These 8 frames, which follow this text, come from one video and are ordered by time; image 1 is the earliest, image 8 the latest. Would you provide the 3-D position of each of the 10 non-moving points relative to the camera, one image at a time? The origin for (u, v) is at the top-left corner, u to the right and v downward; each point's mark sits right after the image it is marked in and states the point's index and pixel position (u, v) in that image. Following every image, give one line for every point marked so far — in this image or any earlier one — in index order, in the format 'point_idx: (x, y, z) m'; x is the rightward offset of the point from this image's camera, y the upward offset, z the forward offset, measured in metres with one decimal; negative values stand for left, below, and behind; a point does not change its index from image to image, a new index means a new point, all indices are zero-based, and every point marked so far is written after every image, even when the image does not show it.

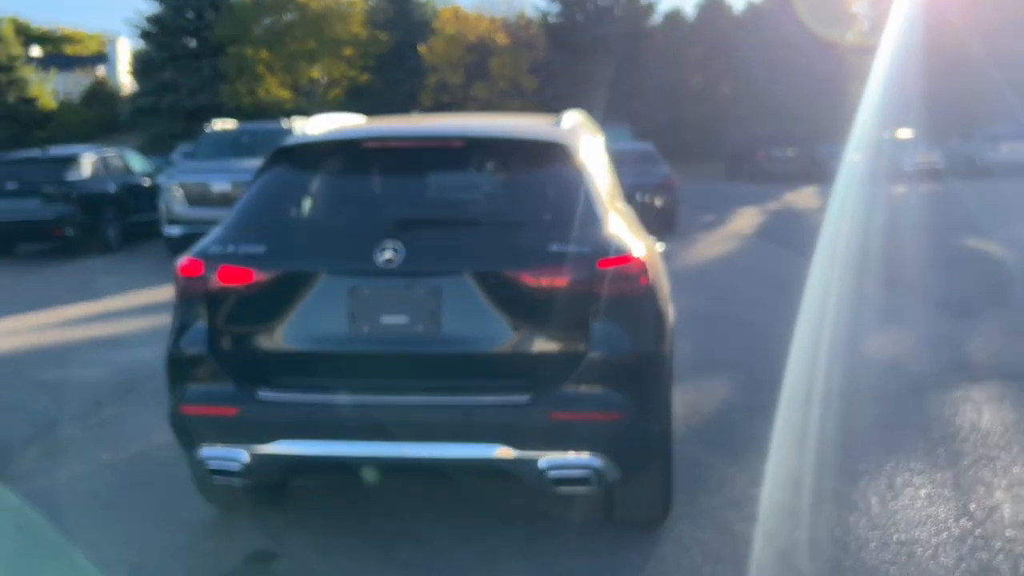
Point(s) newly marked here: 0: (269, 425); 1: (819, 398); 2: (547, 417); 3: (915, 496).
0: (-0.9, -0.5, +3.2) m
1: (+2.1, -0.8, +6.1) m
2: (+0.1, -0.5, +3.2) m
3: (+1.9, -1.0, +4.3) m
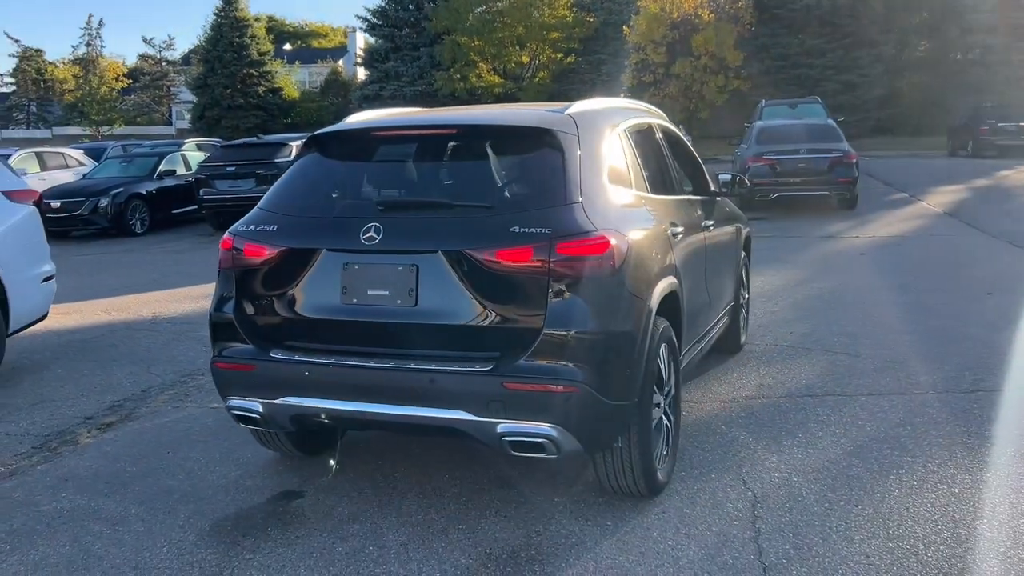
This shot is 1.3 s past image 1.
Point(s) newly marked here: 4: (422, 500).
0: (-1.0, -0.4, +3.8) m
1: (+2.6, -0.7, +5.8) m
2: (0.0, -0.4, +3.4) m
3: (+2.0, -0.9, +4.1) m
4: (-0.4, -1.0, +4.1) m
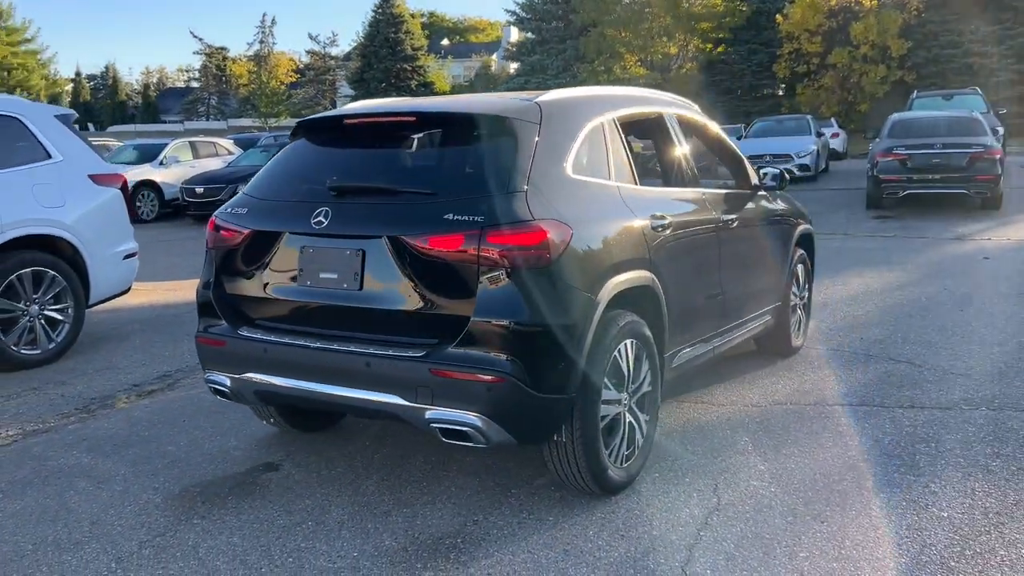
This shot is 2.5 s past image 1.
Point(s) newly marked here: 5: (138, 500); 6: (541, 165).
0: (-1.2, -0.3, +4.0) m
1: (+2.6, -0.7, +5.3) m
2: (-0.3, -0.3, +3.4) m
3: (+1.7, -1.0, +3.7) m
4: (-0.6, -0.9, +4.1) m
5: (-1.7, -0.9, +3.9) m
6: (+0.1, +0.5, +3.7) m
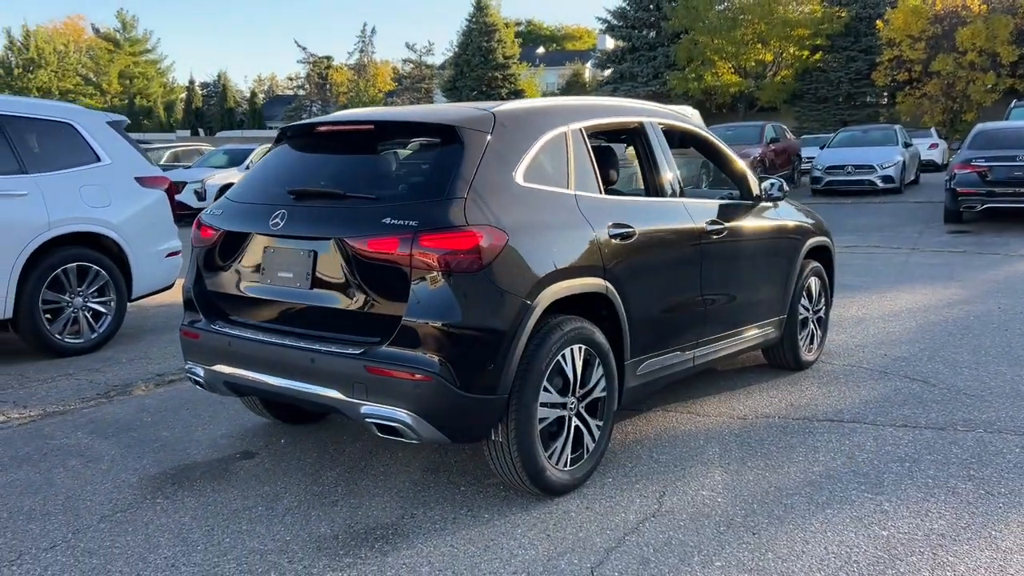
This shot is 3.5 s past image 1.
0: (-1.5, -0.3, +4.2) m
1: (+2.5, -0.8, +5.1) m
2: (-0.6, -0.3, +3.6) m
3: (+1.5, -1.0, +3.7) m
4: (-0.8, -0.9, +4.3) m
5: (-1.9, -0.9, +4.2) m
6: (-0.1, +0.5, +3.9) m
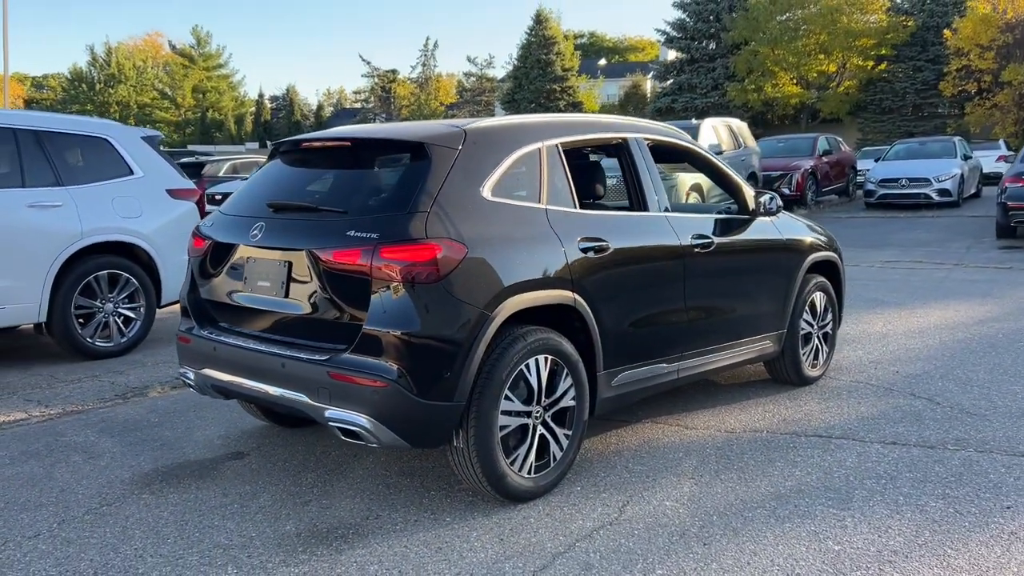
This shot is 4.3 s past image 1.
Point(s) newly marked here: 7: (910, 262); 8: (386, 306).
0: (-1.6, -0.3, +4.5) m
1: (+2.4, -0.9, +5.1) m
2: (-0.8, -0.4, +3.8) m
3: (+1.3, -1.1, +3.7) m
4: (-1.0, -1.0, +4.5) m
5: (-2.1, -1.0, +4.5) m
6: (-0.3, +0.5, +4.0) m
7: (+5.8, +0.4, +12.9) m
8: (-0.5, -0.1, +3.7) m
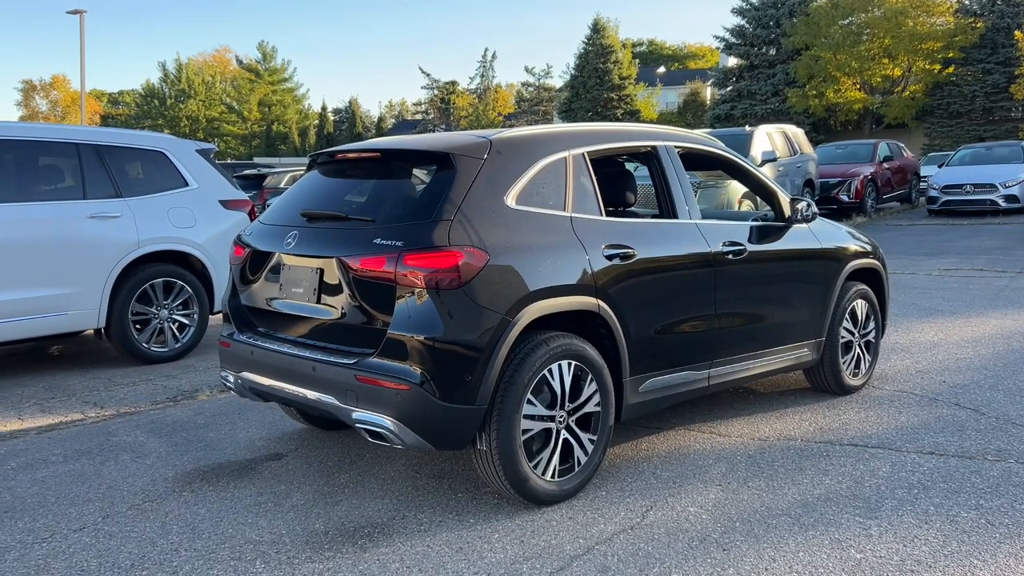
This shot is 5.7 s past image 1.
0: (-1.4, -0.4, +4.6) m
1: (+2.6, -0.9, +5.0) m
2: (-0.7, -0.4, +3.9) m
3: (+1.3, -1.1, +3.6) m
4: (-0.8, -1.0, +4.6) m
5: (-1.9, -1.0, +4.7) m
6: (-0.2, +0.4, +4.1) m
7: (+6.5, +0.3, +12.5) m
8: (-0.4, -0.1, +3.8) m
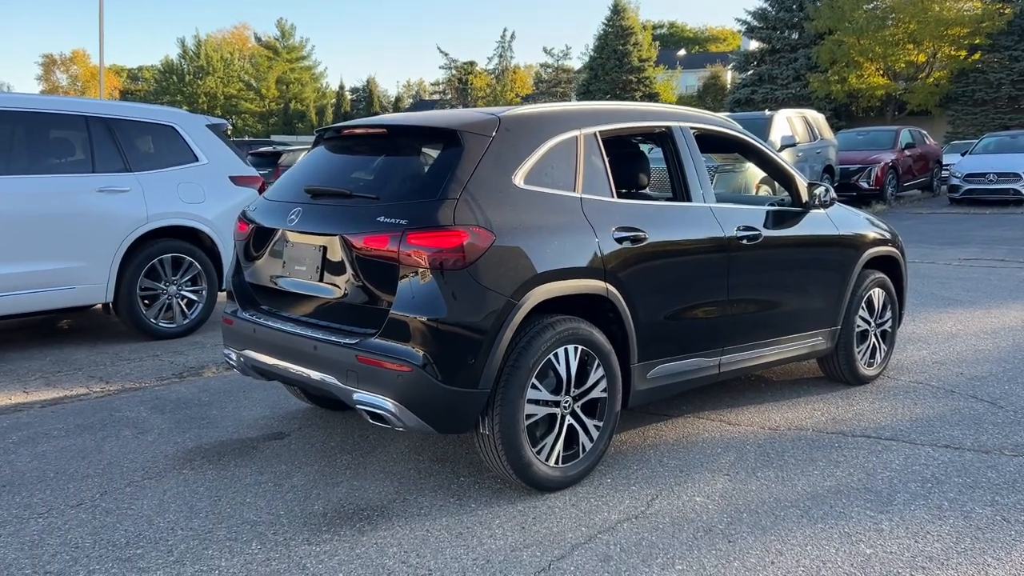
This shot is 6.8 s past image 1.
0: (-1.4, -0.2, +4.6) m
1: (+2.6, -0.9, +4.8) m
2: (-0.7, -0.3, +3.8) m
3: (+1.3, -1.1, +3.5) m
4: (-0.8, -0.9, +4.6) m
5: (-1.9, -0.9, +4.7) m
6: (-0.1, +0.5, +4.0) m
7: (+6.7, +0.4, +12.3) m
8: (-0.4, 0.0, +3.7) m
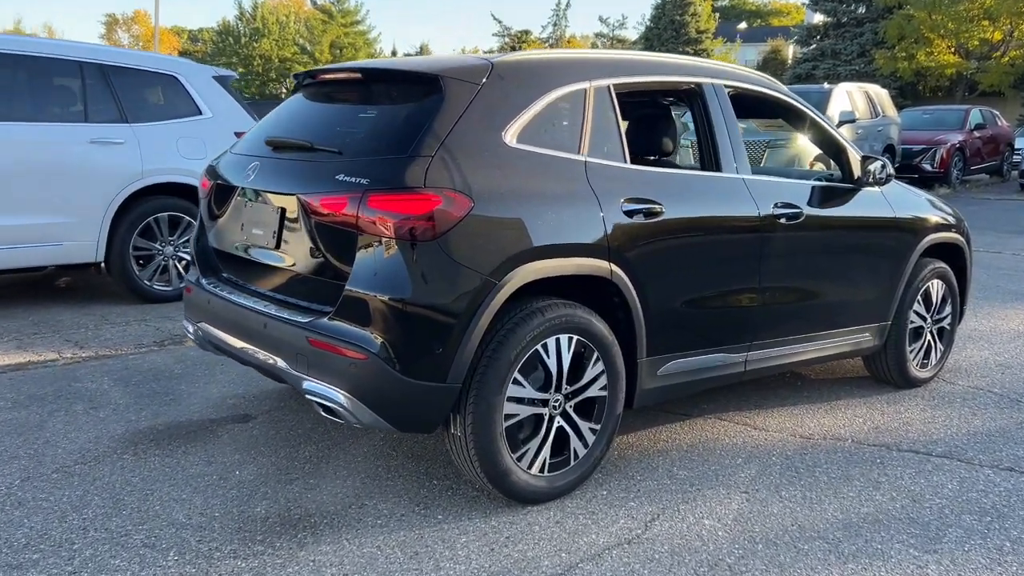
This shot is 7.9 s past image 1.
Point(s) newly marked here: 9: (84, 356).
0: (-1.5, -0.1, +4.0) m
1: (+2.6, -0.9, +4.1) m
2: (-0.8, -0.2, +3.3) m
3: (+1.2, -1.0, +2.9) m
4: (-0.9, -0.7, +4.0) m
5: (-1.9, -0.7, +4.2) m
6: (-0.2, +0.6, +3.4) m
7: (+7.1, +0.5, +11.3) m
8: (-0.5, +0.1, +3.2) m
9: (-2.7, -0.4, +5.5) m
